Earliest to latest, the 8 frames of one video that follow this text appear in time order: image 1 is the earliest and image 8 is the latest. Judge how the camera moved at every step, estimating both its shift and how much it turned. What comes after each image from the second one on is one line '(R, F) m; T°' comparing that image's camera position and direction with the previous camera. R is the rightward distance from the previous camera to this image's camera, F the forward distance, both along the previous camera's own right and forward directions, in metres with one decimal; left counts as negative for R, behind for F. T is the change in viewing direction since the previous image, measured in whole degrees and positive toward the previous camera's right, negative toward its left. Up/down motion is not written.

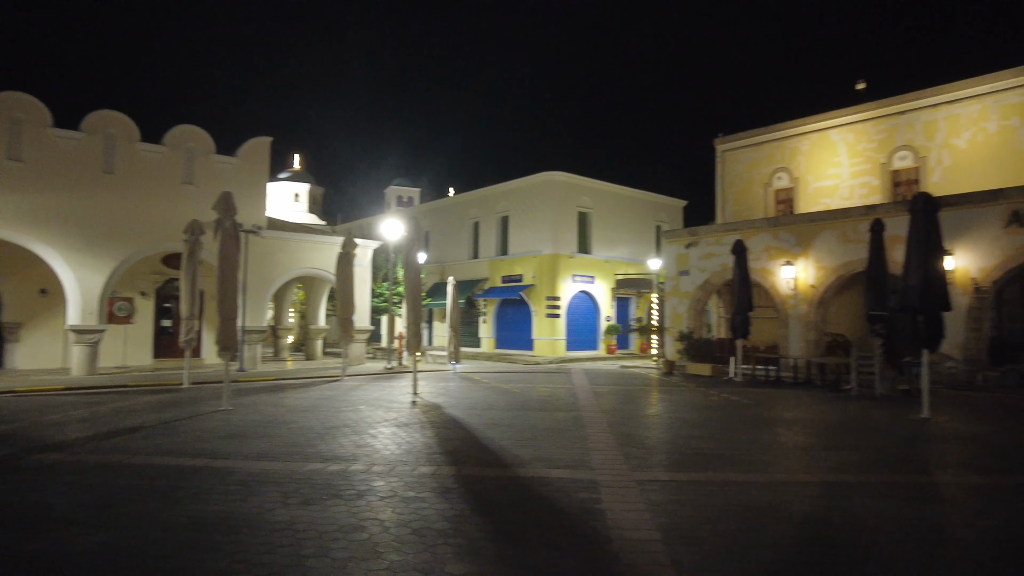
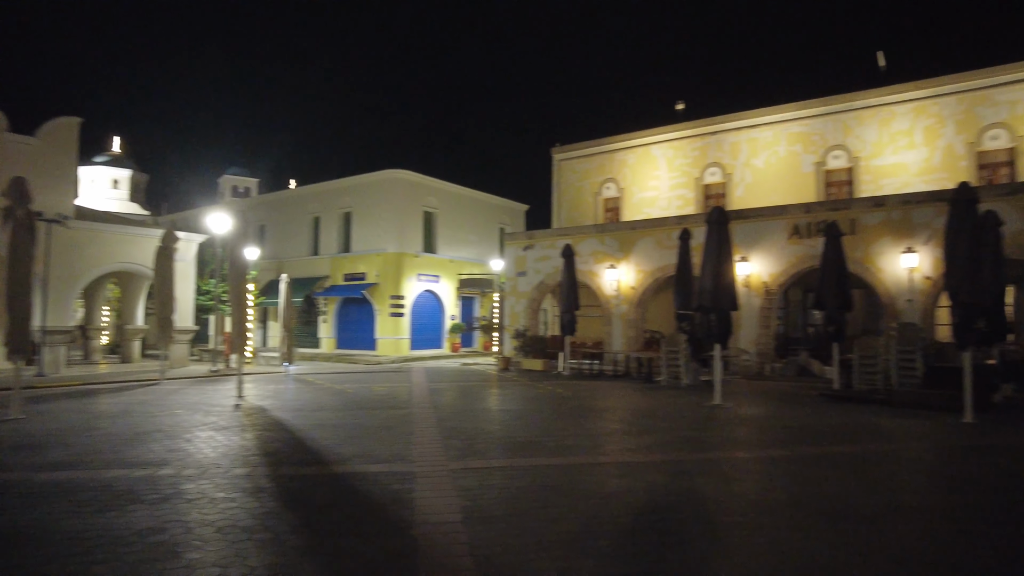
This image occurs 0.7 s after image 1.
(+0.2, -0.3) m; +13°
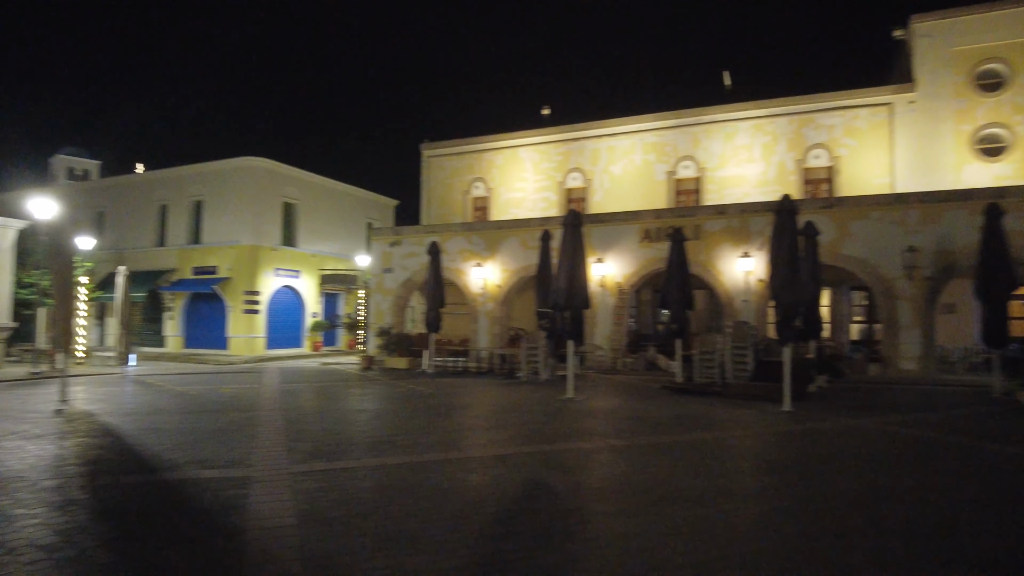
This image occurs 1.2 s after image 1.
(+0.2, -0.1) m; +11°
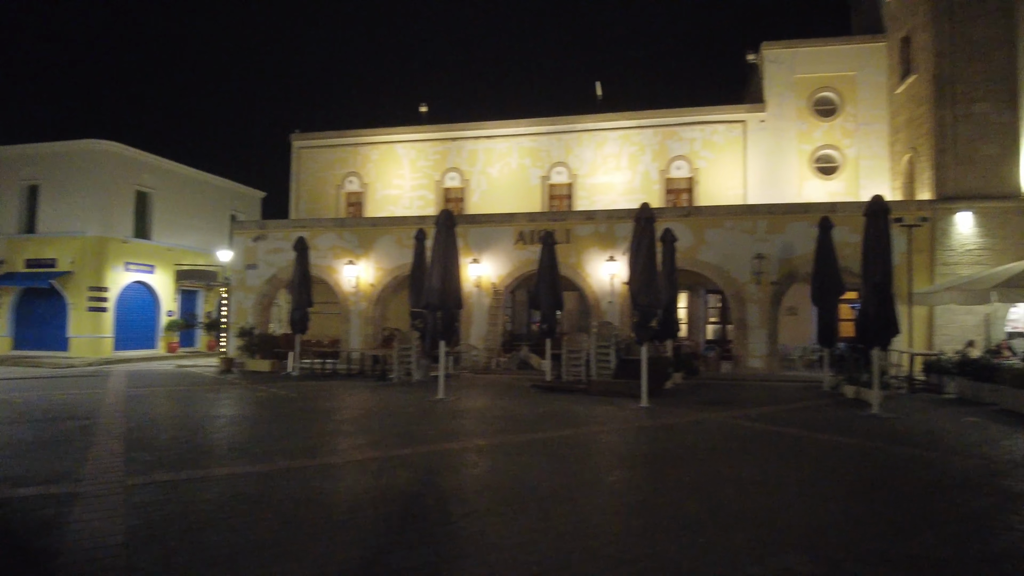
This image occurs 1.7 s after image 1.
(+0.1, 0.0) m; +10°
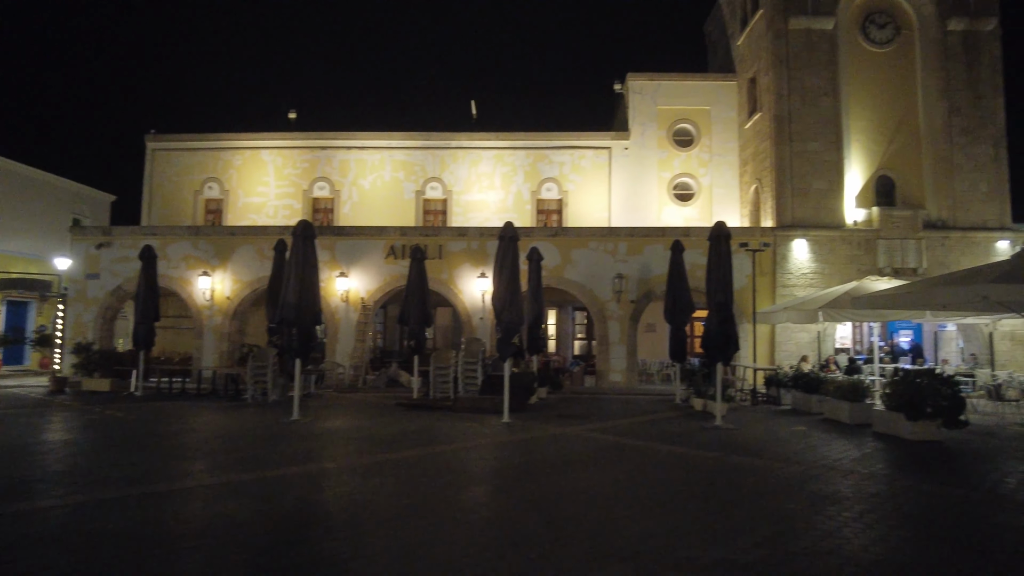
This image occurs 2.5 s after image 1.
(+0.3, 0.0) m; +10°
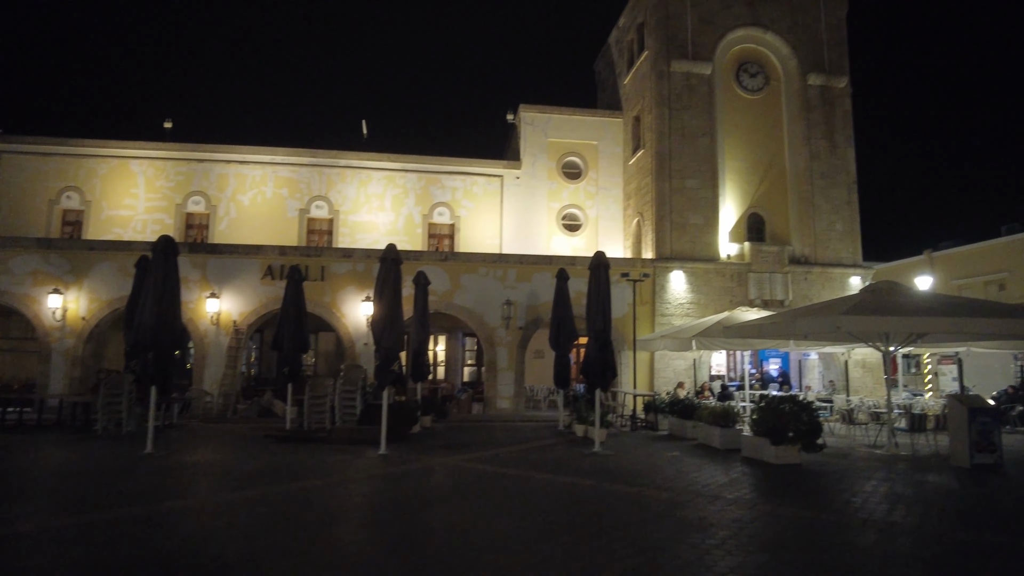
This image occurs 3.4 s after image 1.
(+0.2, +0.2) m; +9°
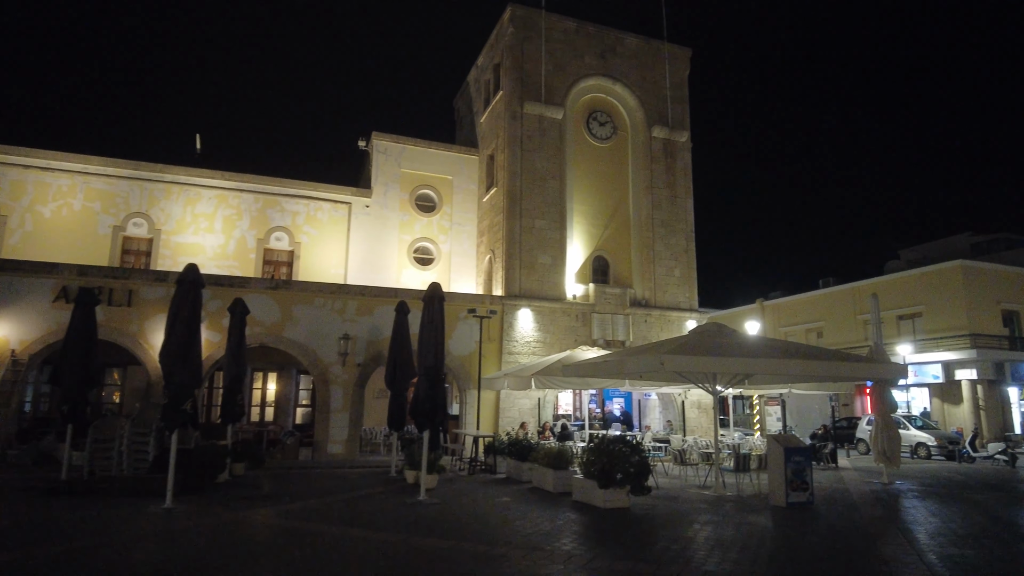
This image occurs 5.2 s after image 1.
(+0.7, +0.7) m; +11°
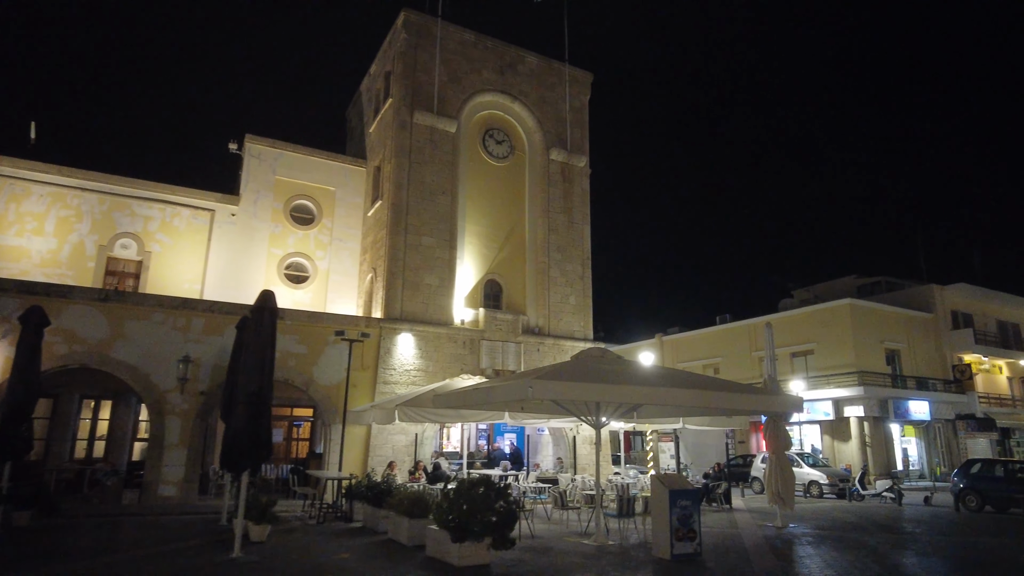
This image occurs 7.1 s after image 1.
(+0.9, +1.6) m; +7°
